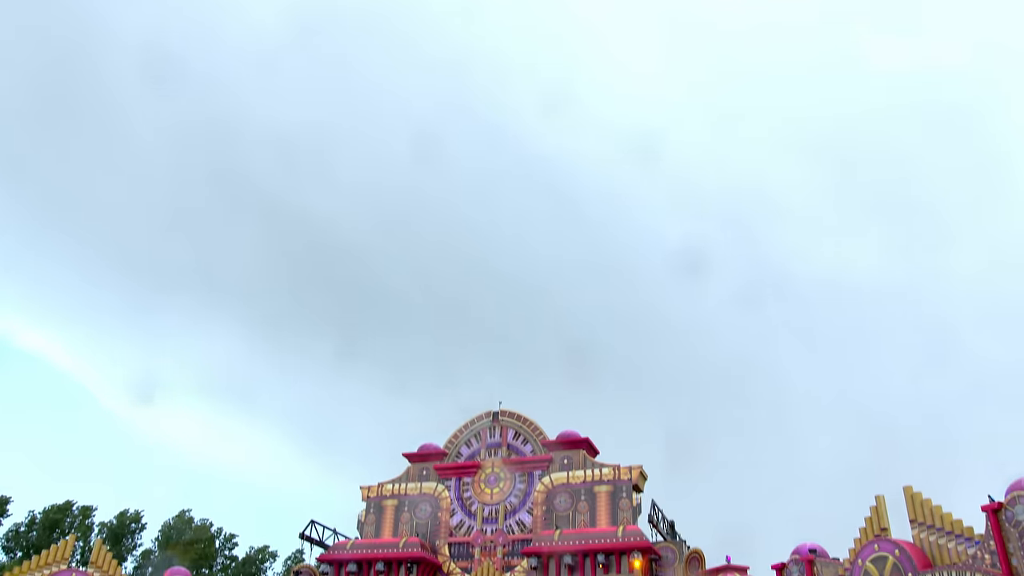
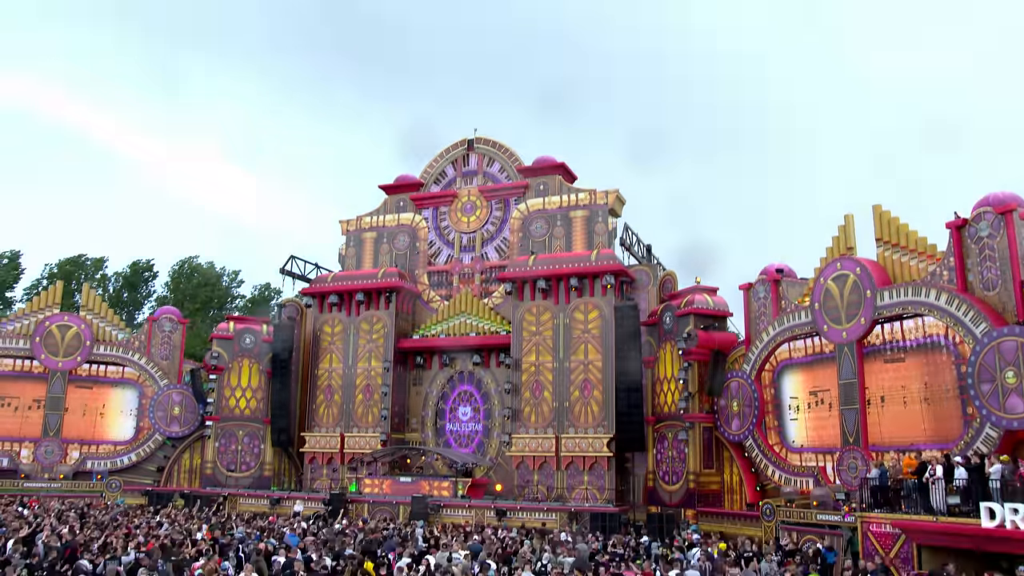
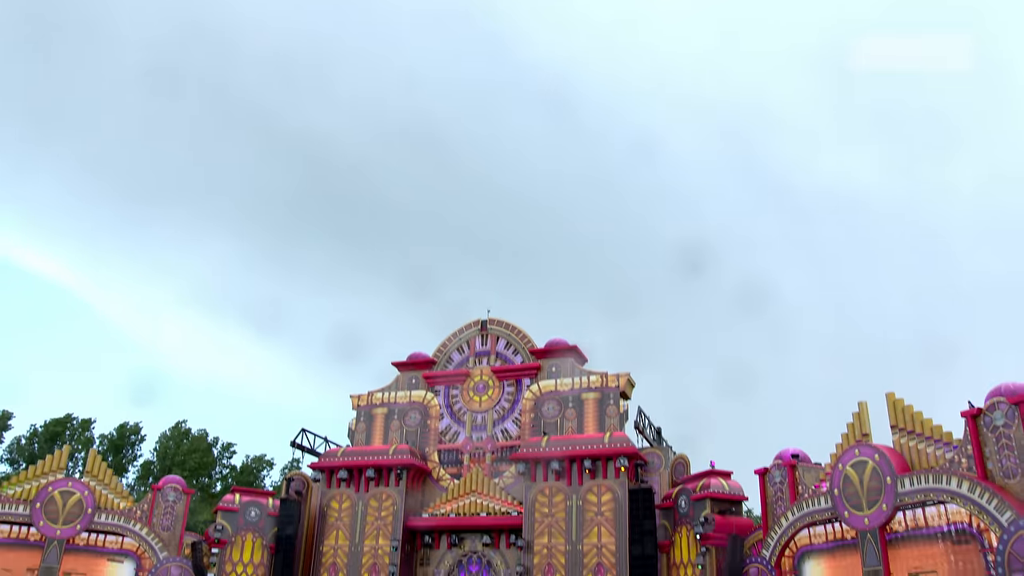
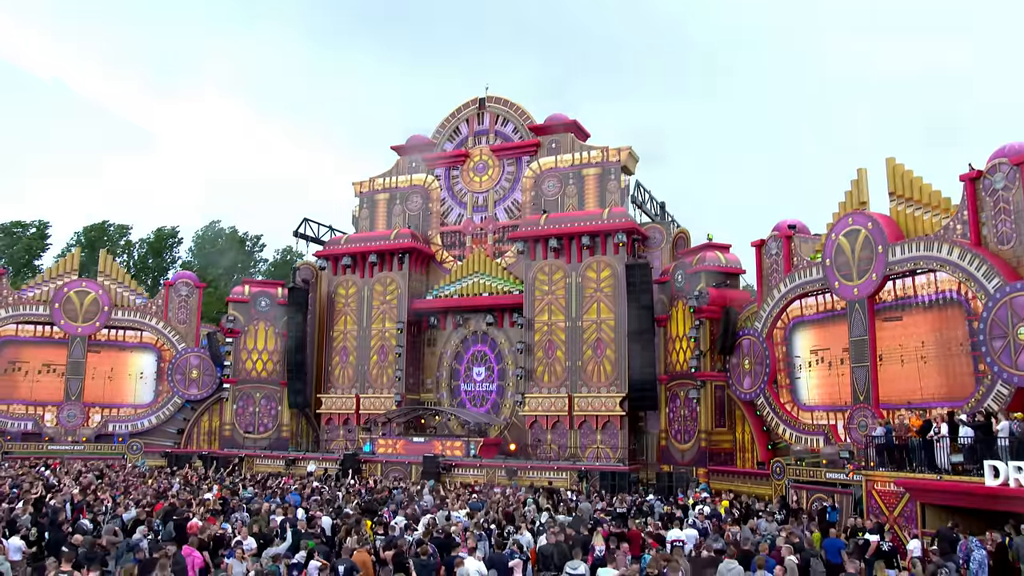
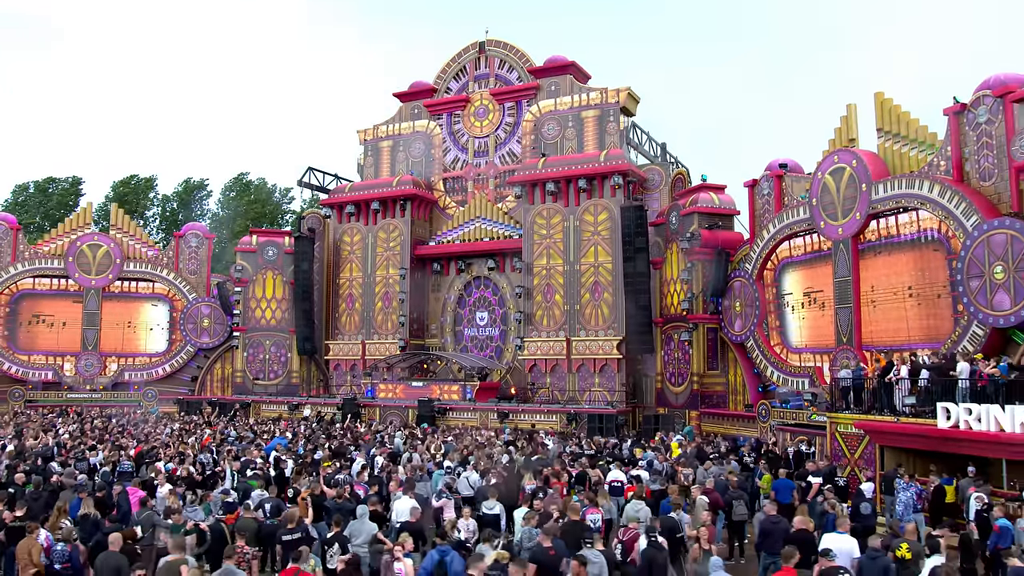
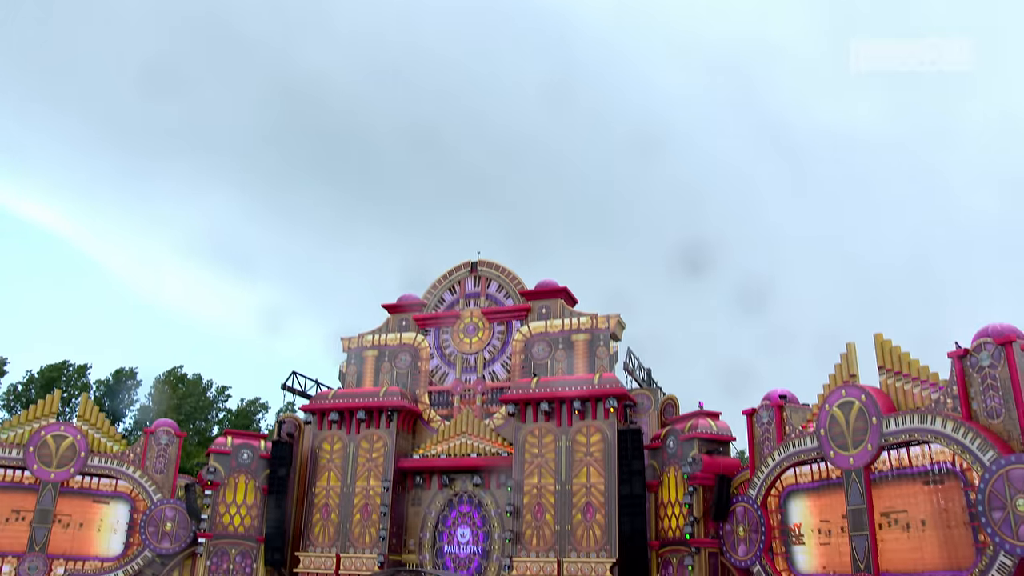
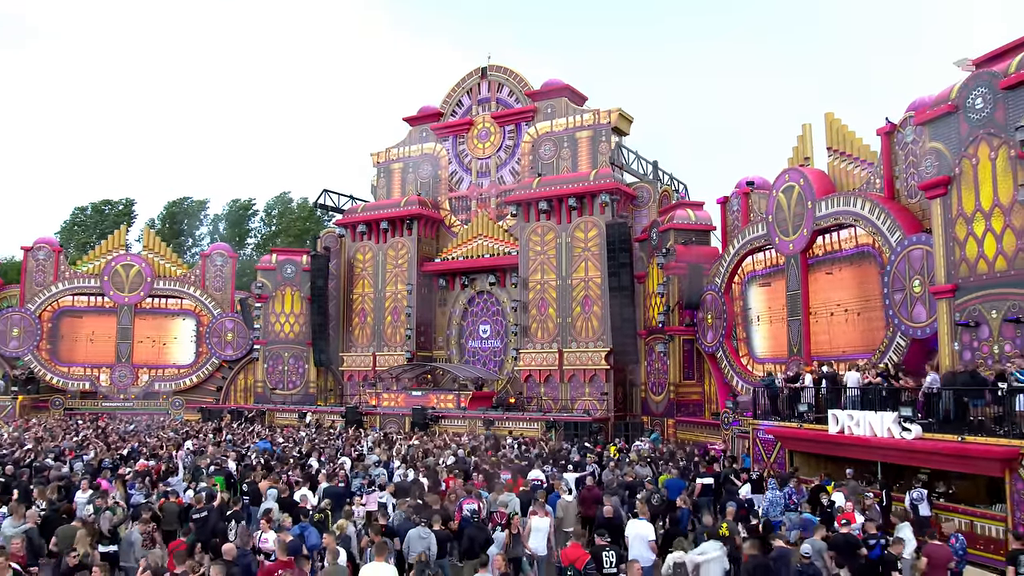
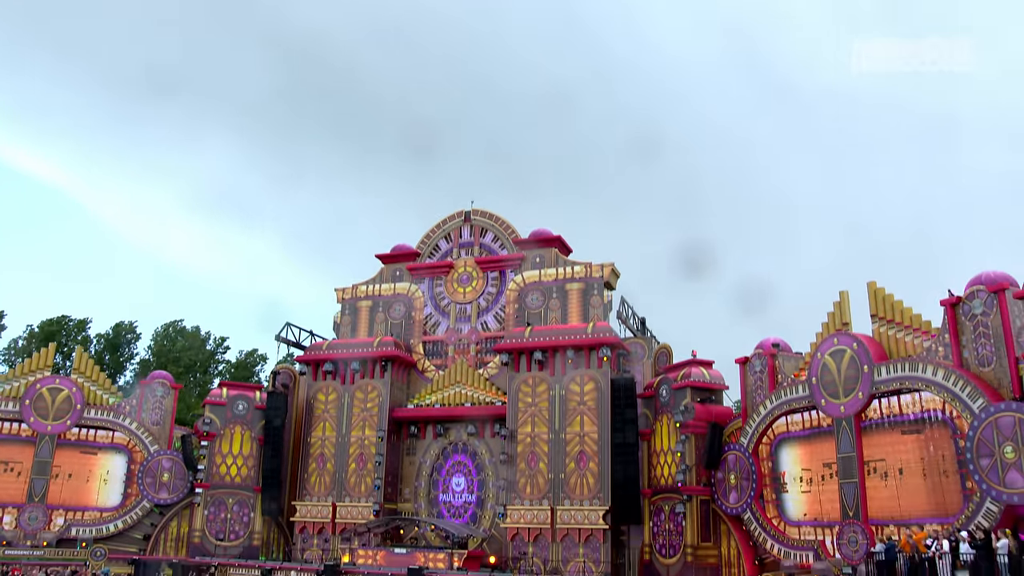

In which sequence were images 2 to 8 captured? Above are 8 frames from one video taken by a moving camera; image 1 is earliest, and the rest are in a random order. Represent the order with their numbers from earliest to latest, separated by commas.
3, 6, 8, 2, 4, 5, 7
